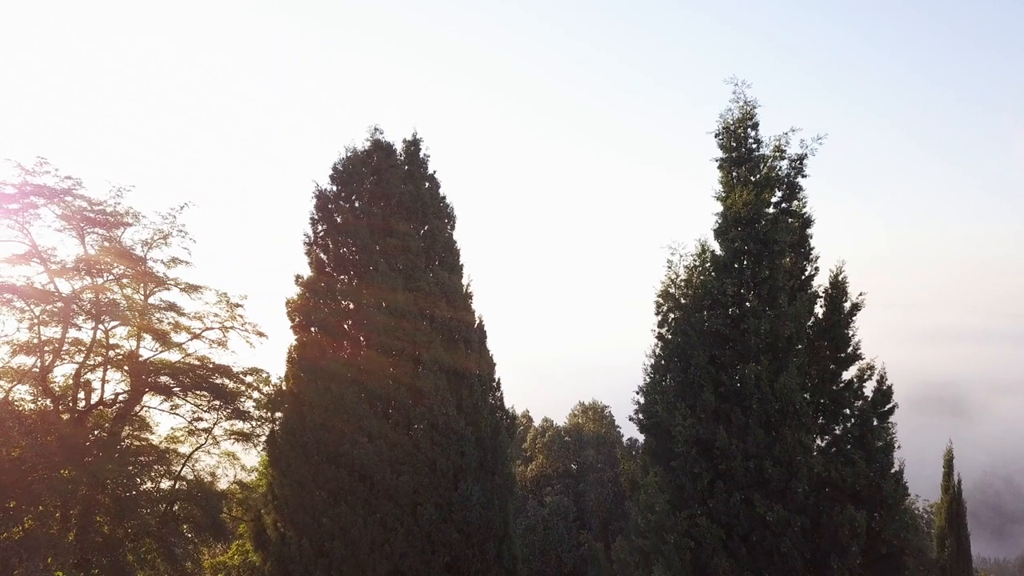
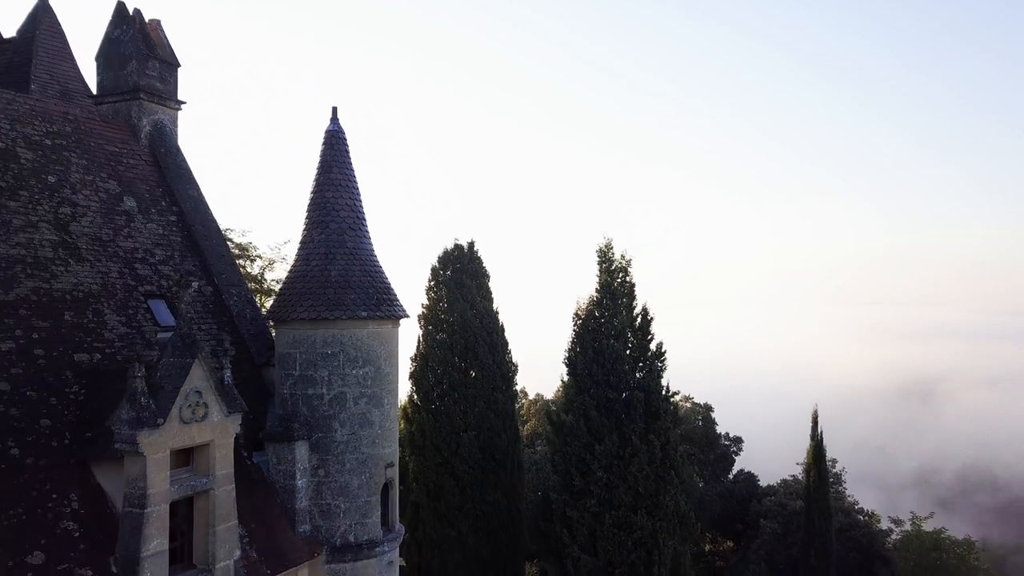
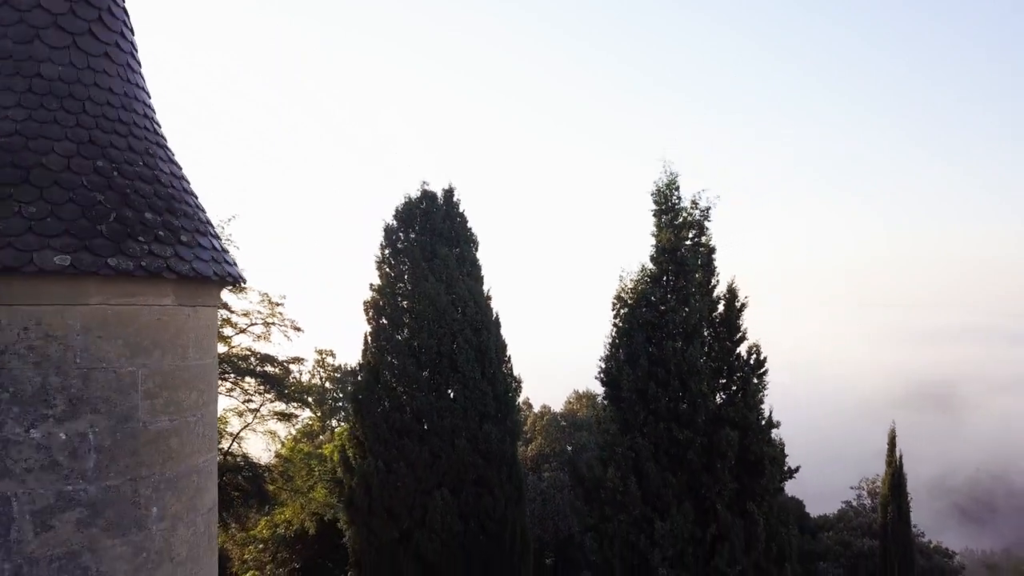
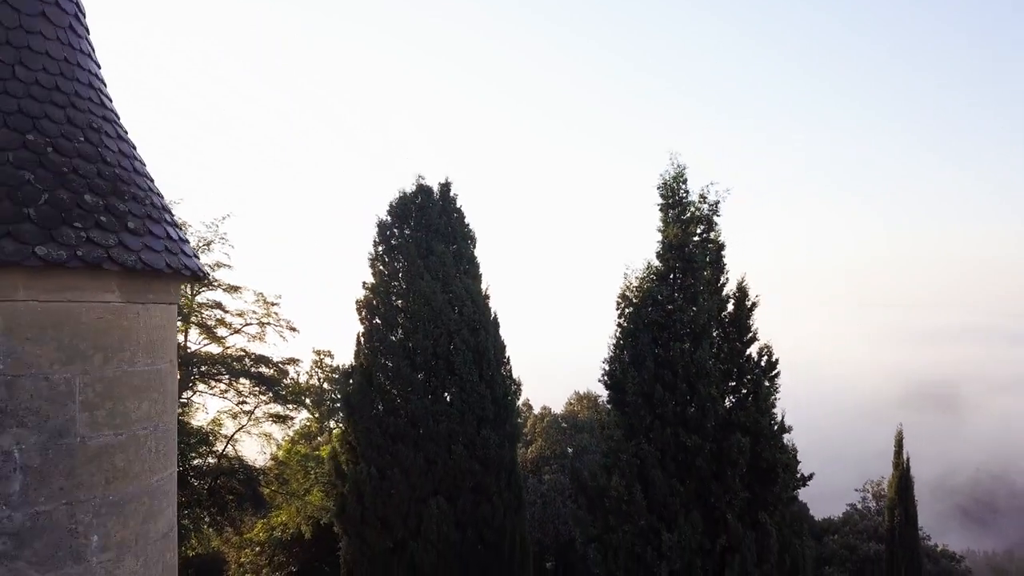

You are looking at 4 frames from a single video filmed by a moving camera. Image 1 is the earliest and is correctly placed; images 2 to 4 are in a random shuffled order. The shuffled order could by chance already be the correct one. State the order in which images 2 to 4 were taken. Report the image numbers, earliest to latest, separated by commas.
4, 3, 2
